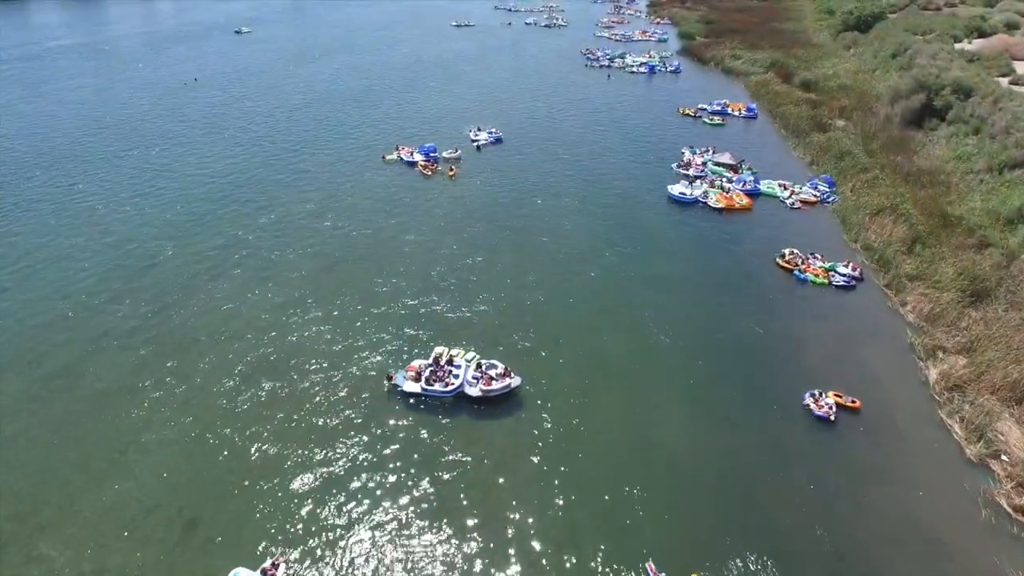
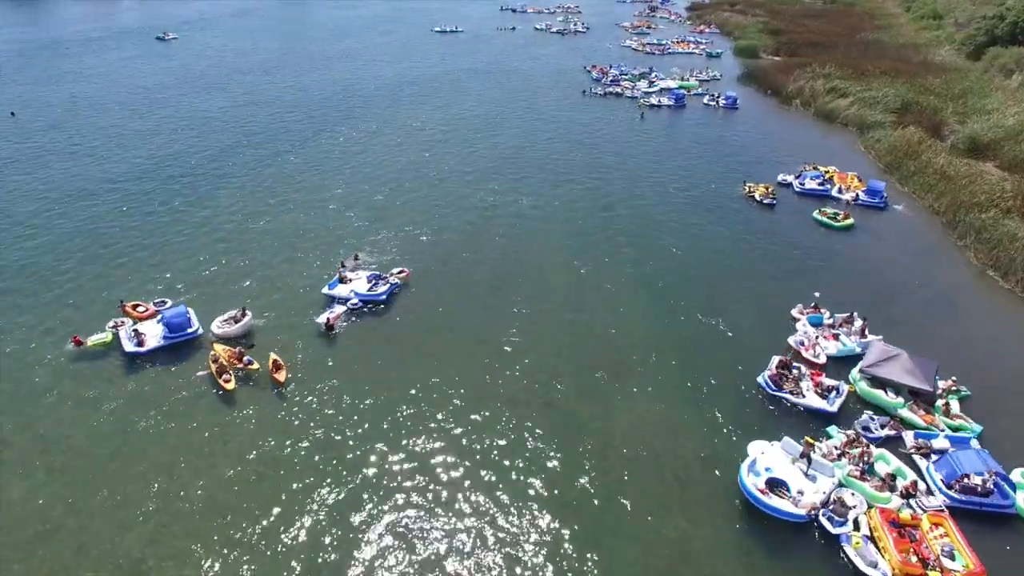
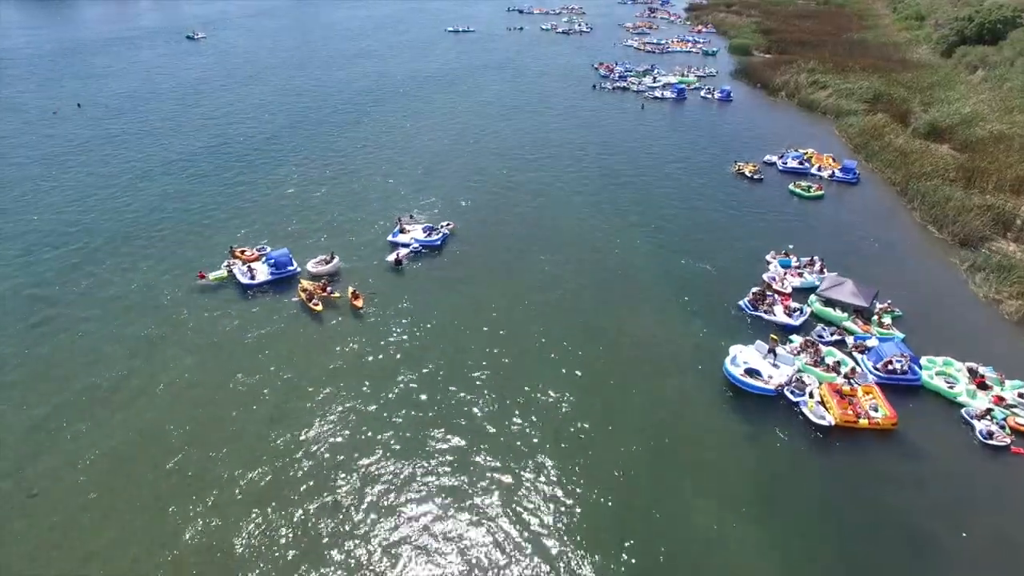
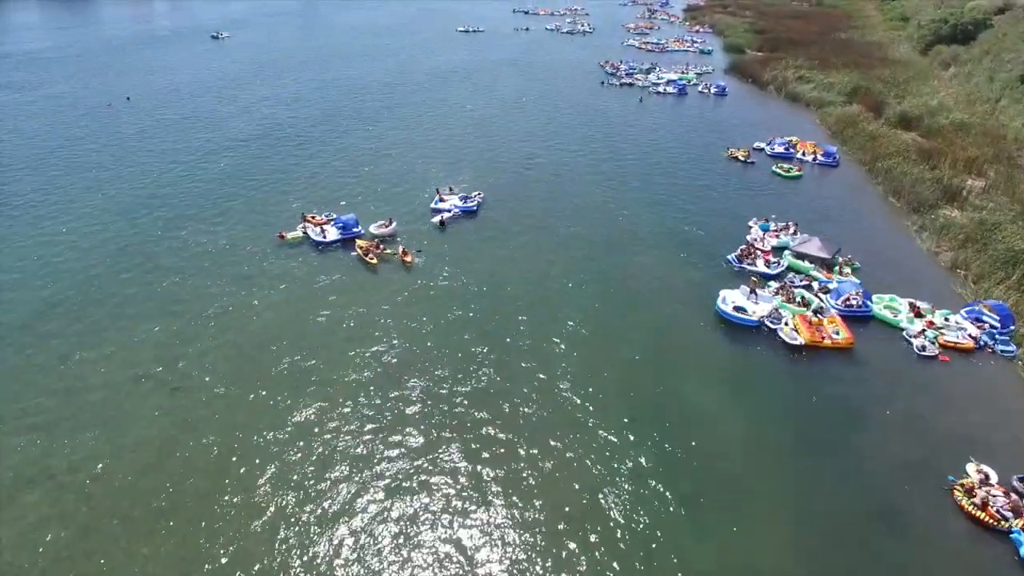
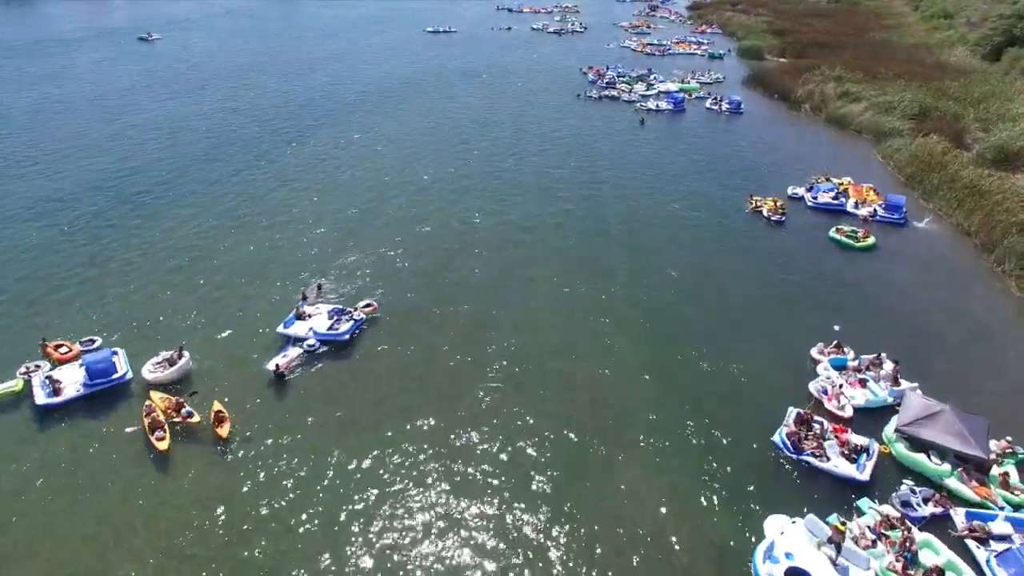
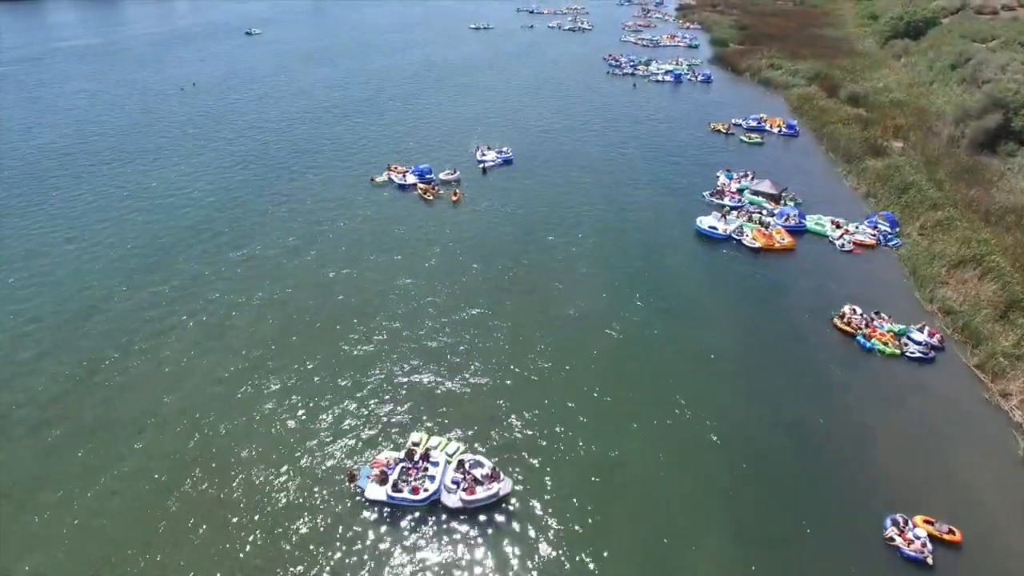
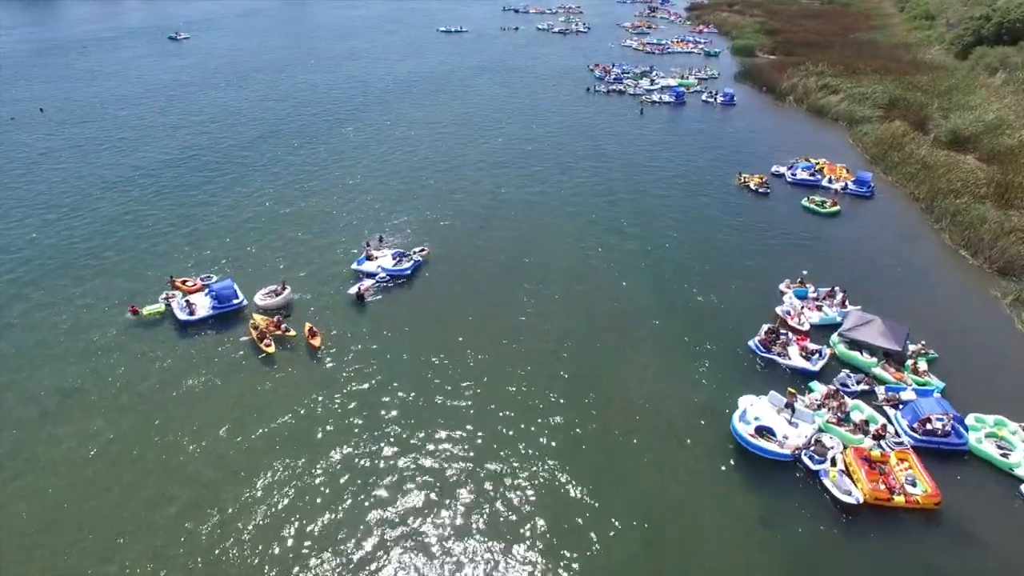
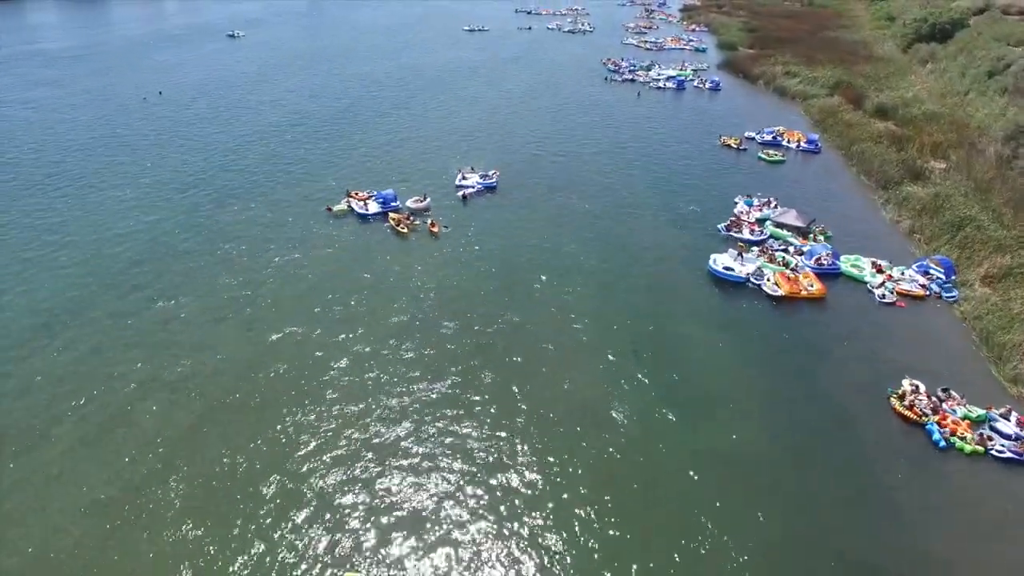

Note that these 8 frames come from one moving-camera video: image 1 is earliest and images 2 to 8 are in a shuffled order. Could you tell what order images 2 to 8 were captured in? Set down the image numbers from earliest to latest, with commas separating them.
6, 8, 4, 3, 7, 2, 5
